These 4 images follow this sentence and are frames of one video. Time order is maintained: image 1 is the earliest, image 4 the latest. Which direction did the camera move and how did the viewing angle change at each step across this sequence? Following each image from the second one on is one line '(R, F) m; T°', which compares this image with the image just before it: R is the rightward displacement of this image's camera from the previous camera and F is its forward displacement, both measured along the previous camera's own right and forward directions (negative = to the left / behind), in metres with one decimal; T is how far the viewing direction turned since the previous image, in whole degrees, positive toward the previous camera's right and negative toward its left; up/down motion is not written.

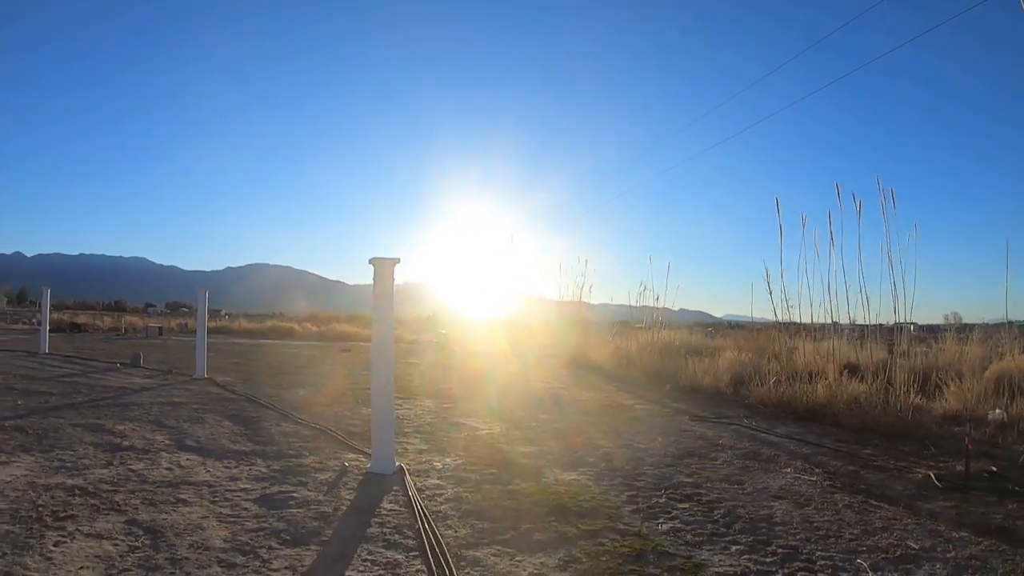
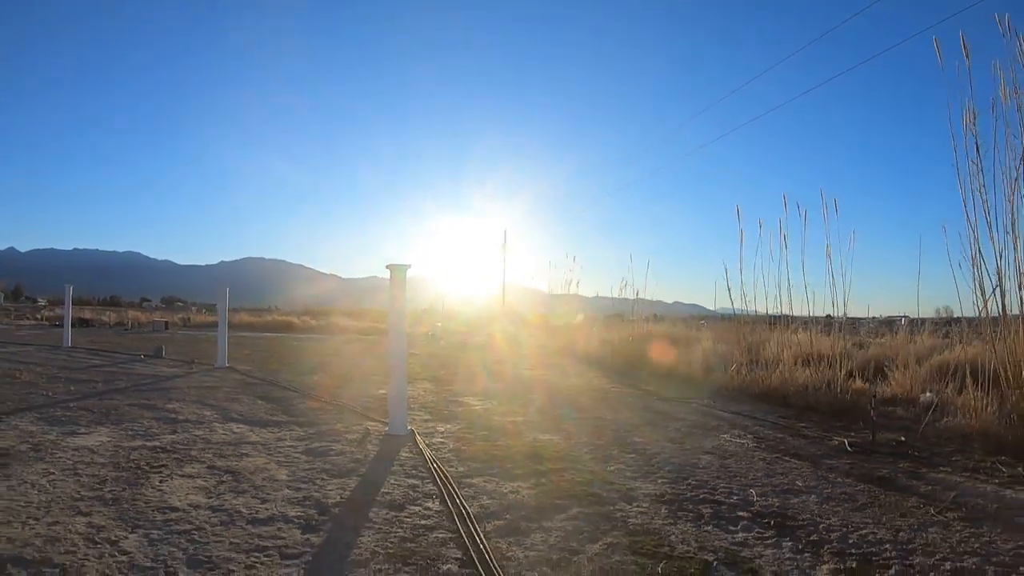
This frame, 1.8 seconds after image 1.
(+0.1, -1.3) m; 0°
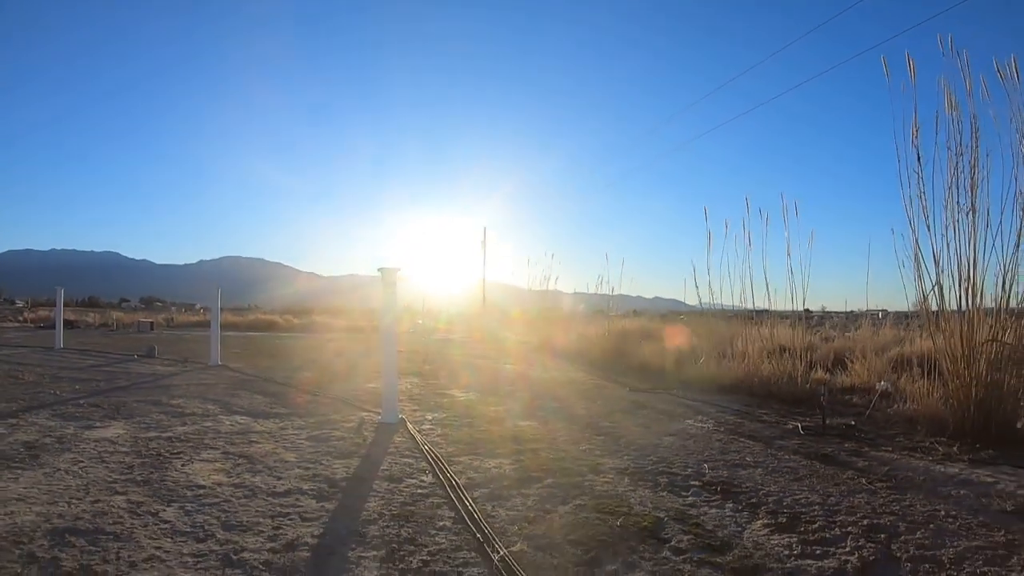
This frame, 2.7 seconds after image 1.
(0.0, -0.6) m; +1°
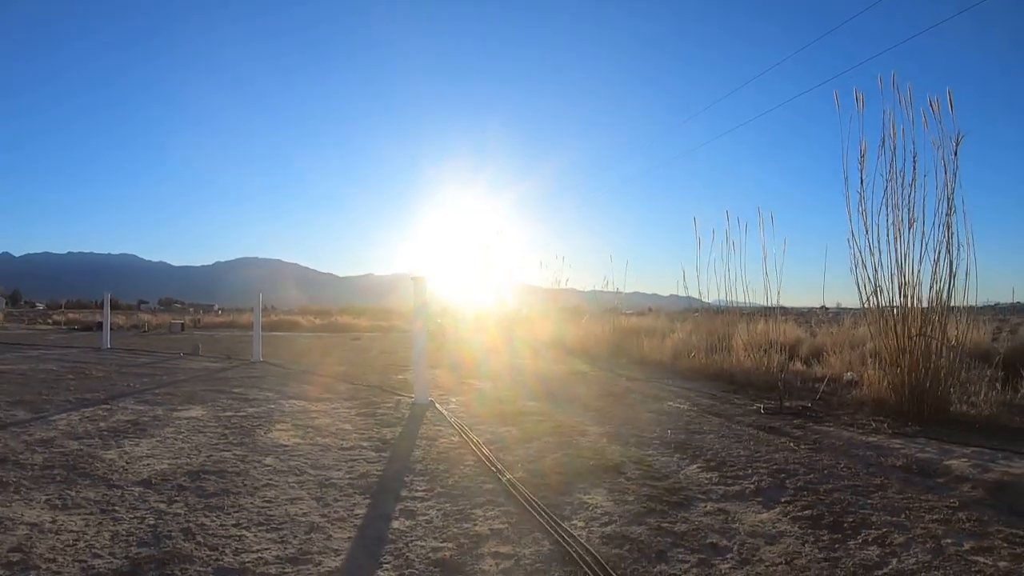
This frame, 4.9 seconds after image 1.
(+0.1, -1.6) m; -1°
